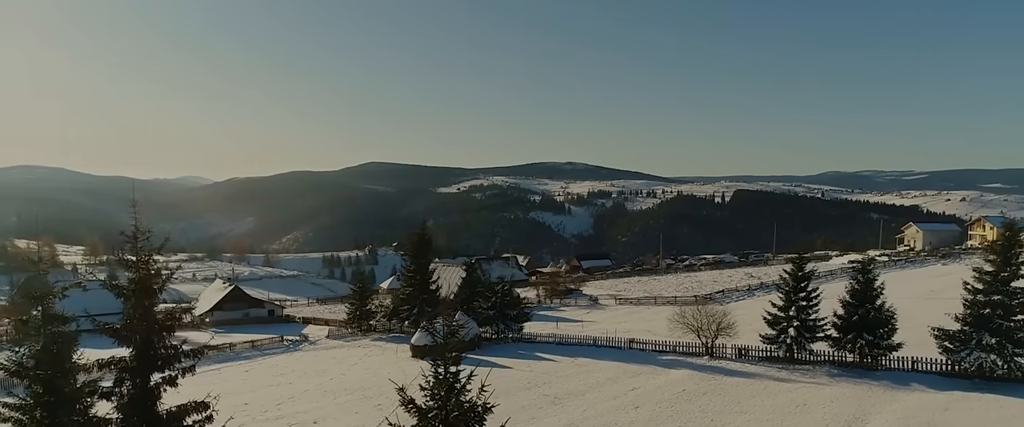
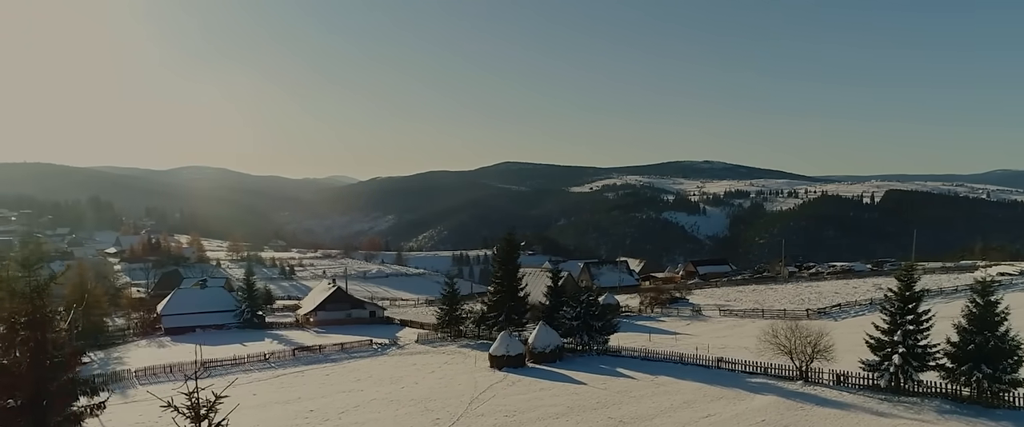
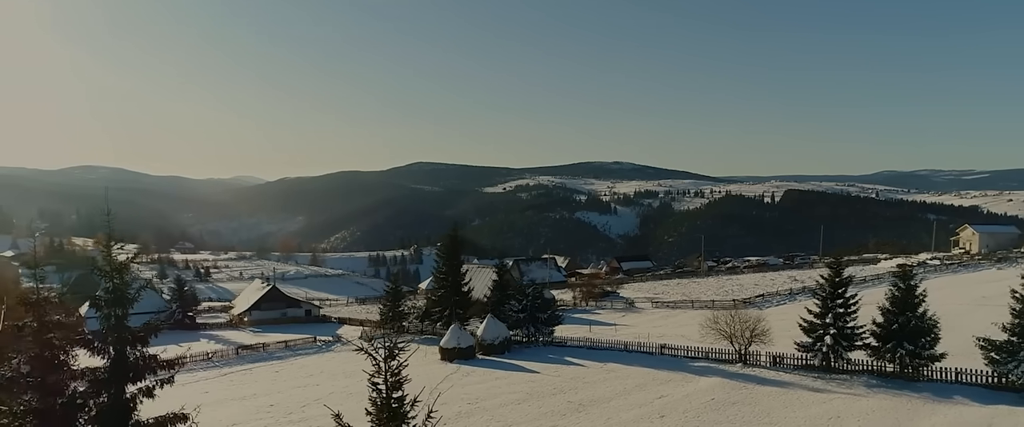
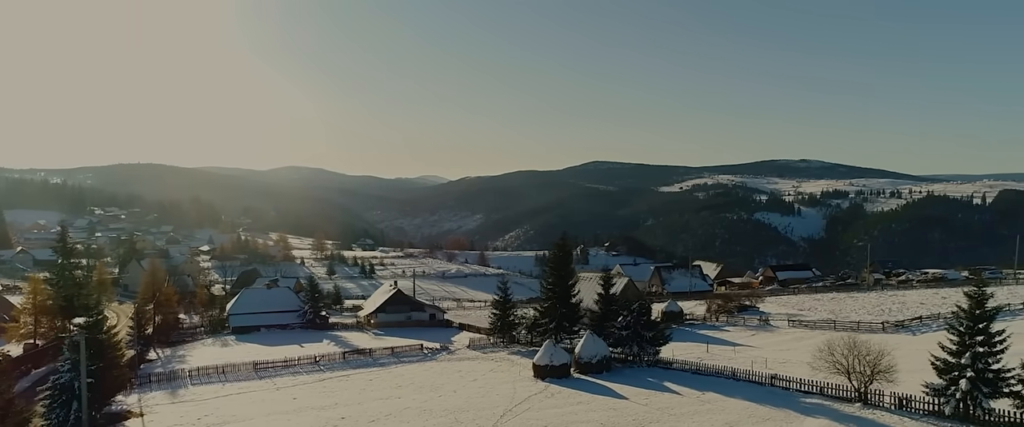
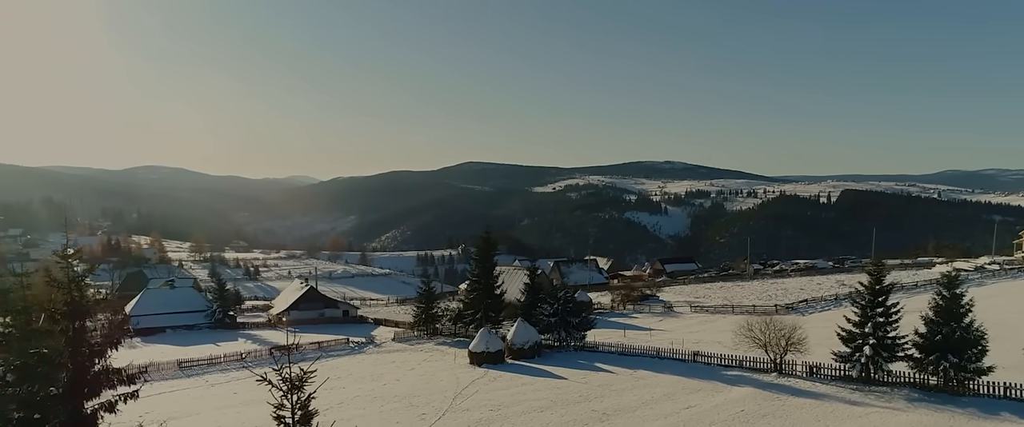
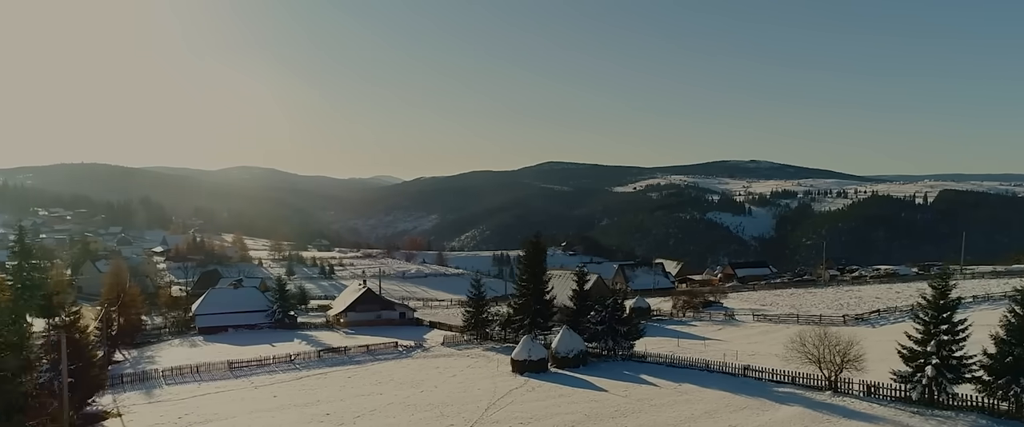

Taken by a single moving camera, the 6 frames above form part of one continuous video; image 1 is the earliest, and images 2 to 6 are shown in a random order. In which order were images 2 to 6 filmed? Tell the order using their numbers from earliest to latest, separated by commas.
3, 5, 2, 6, 4
